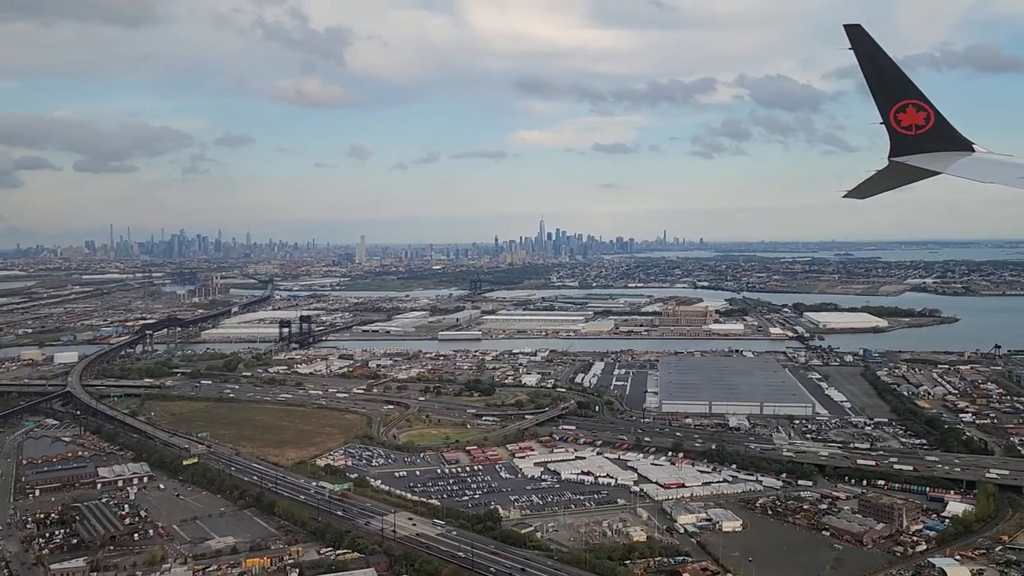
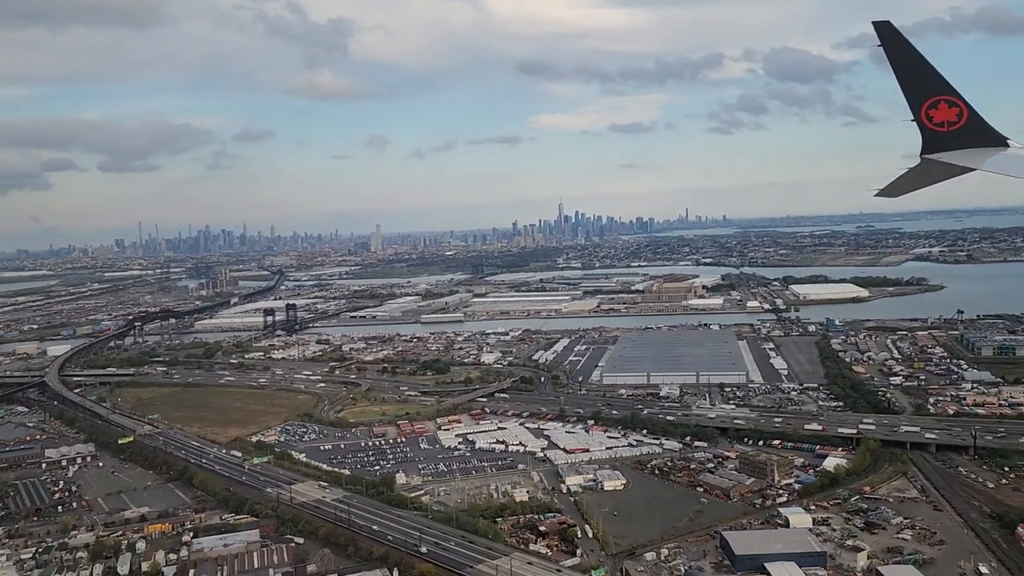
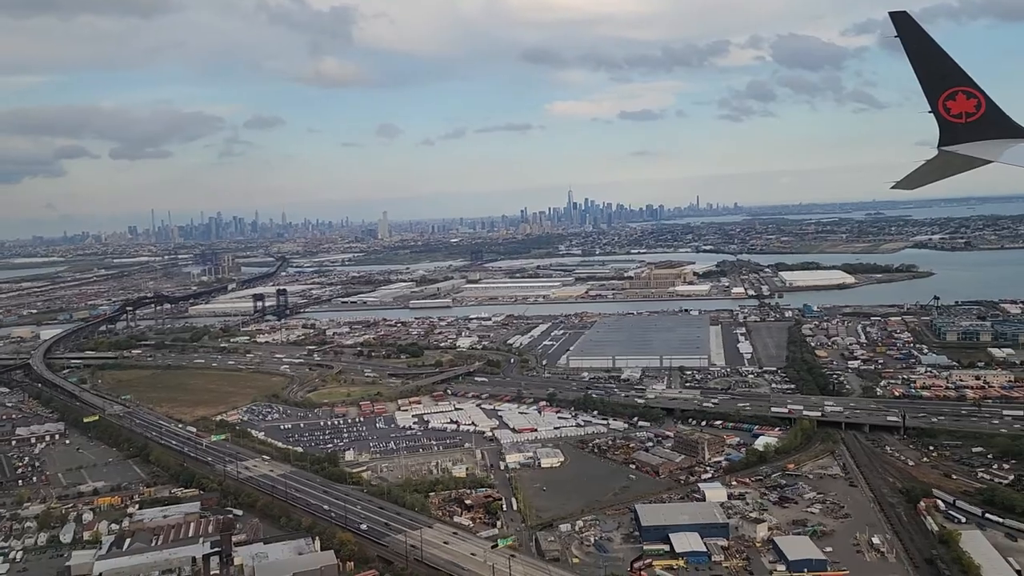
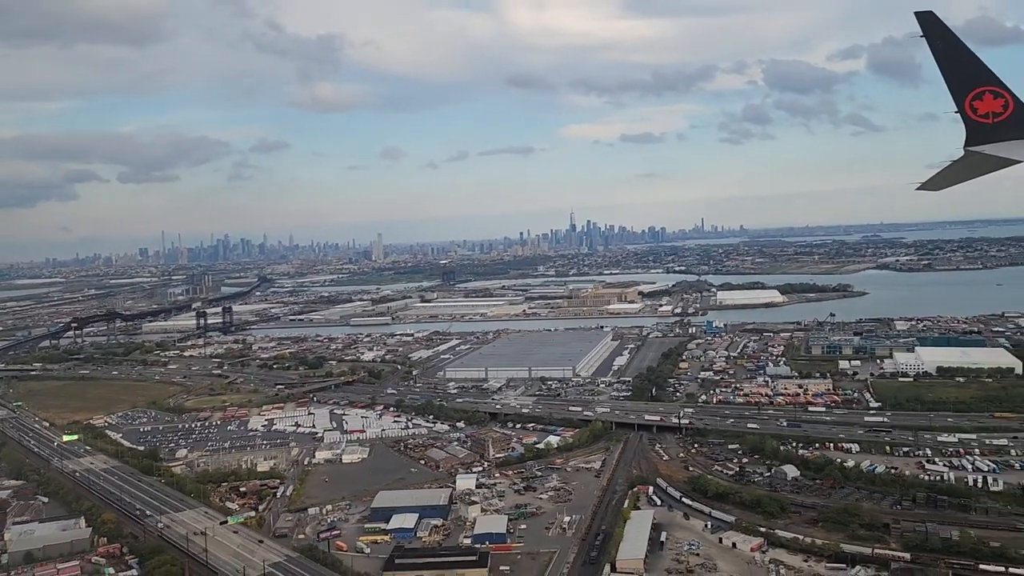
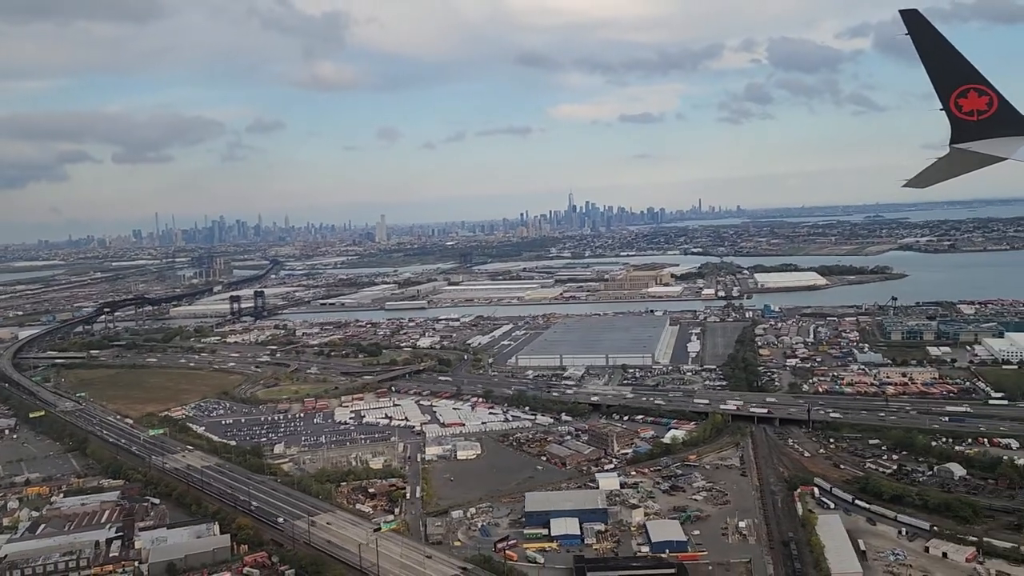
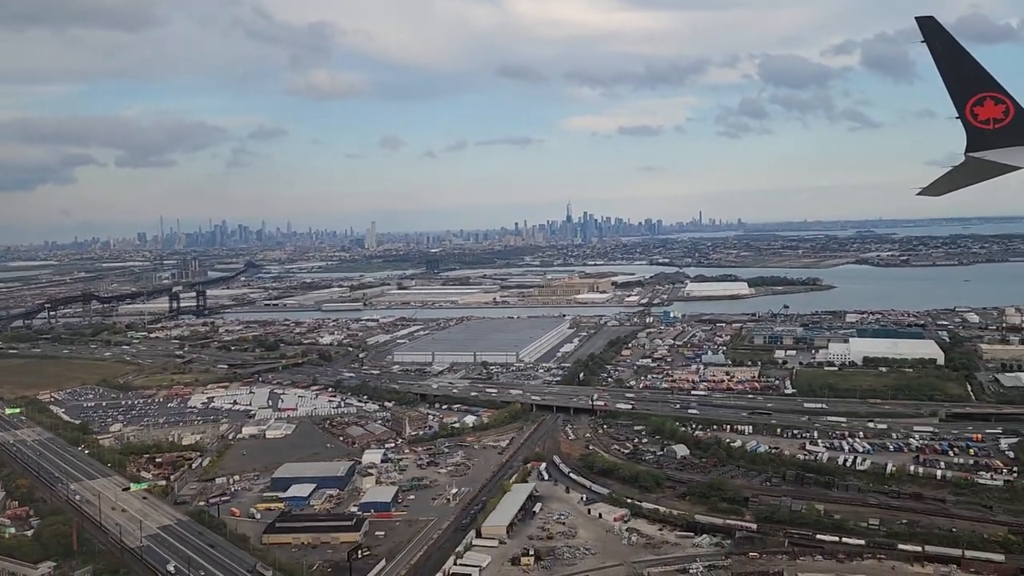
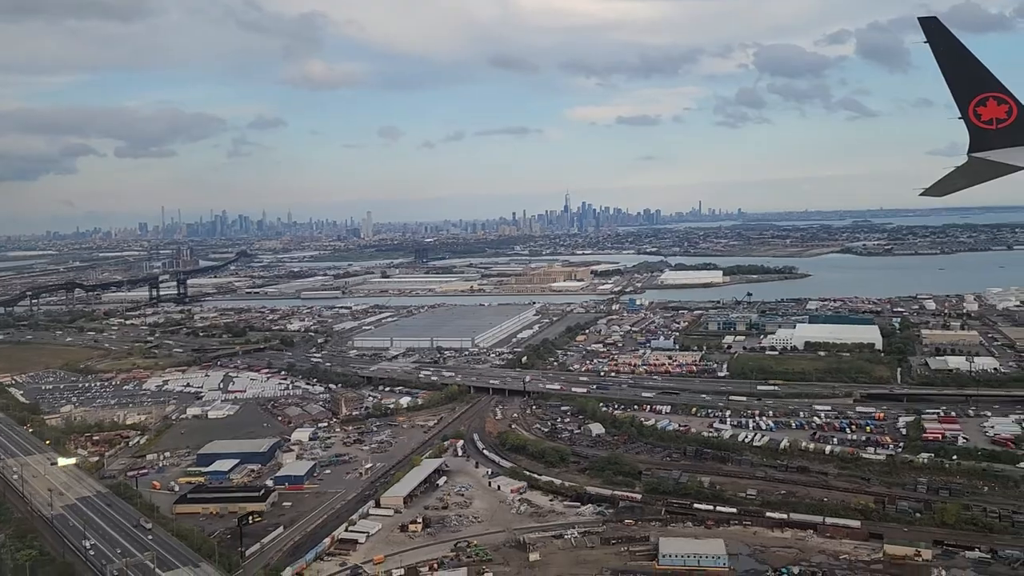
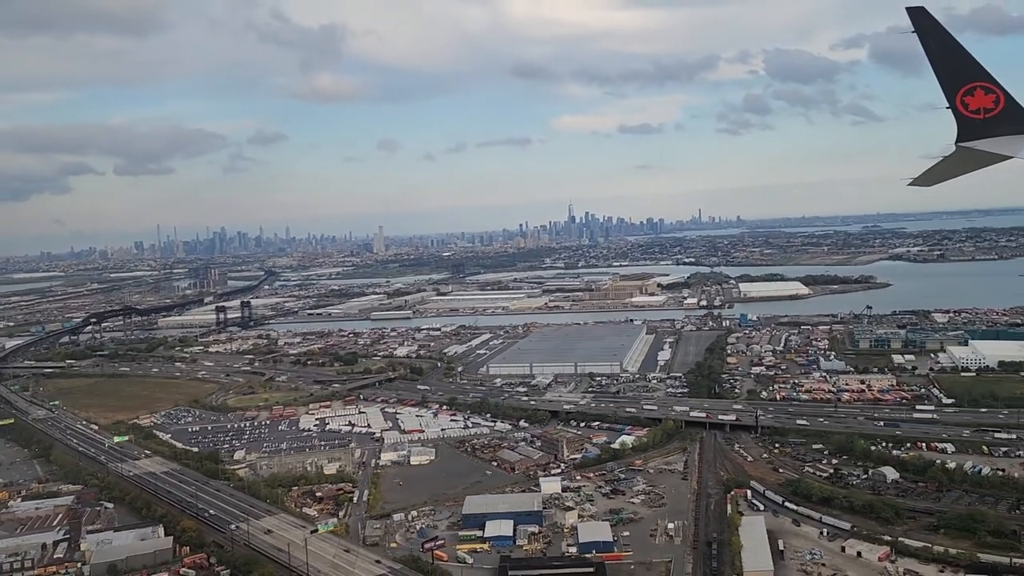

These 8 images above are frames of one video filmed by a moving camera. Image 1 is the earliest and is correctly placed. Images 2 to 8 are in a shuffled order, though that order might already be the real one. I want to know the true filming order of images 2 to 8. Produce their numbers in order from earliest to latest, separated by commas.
2, 3, 5, 8, 4, 6, 7
